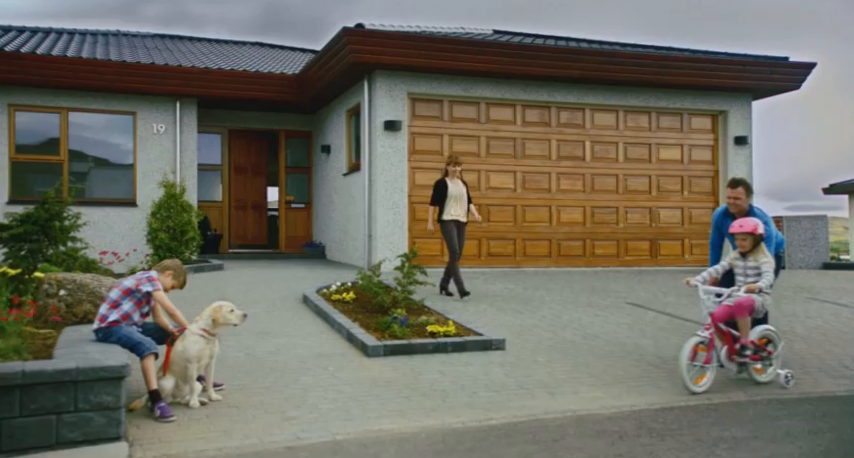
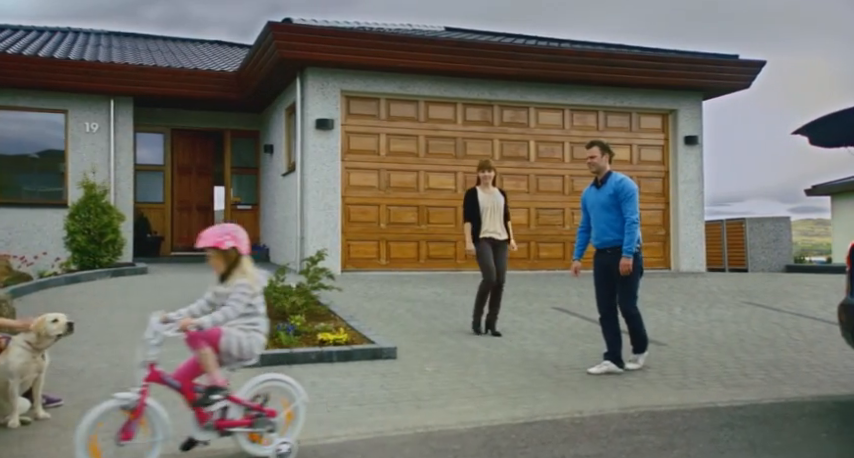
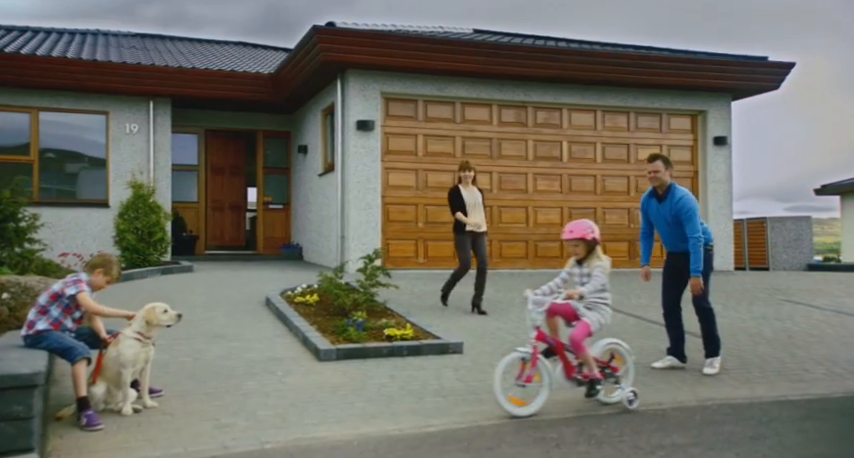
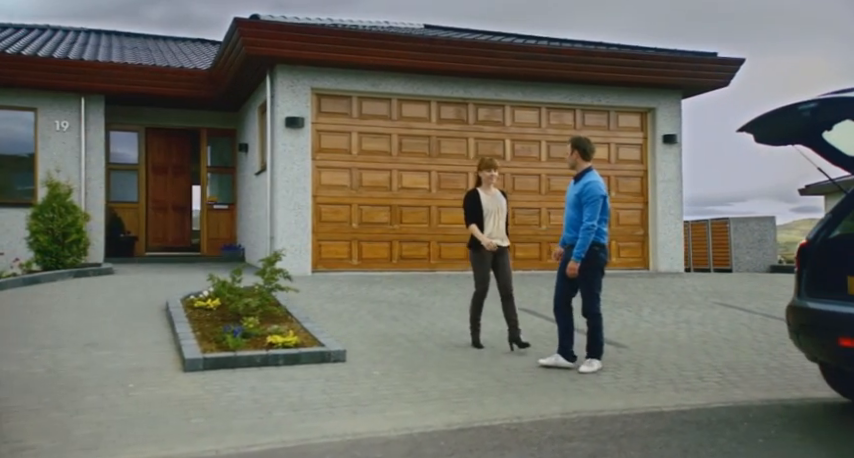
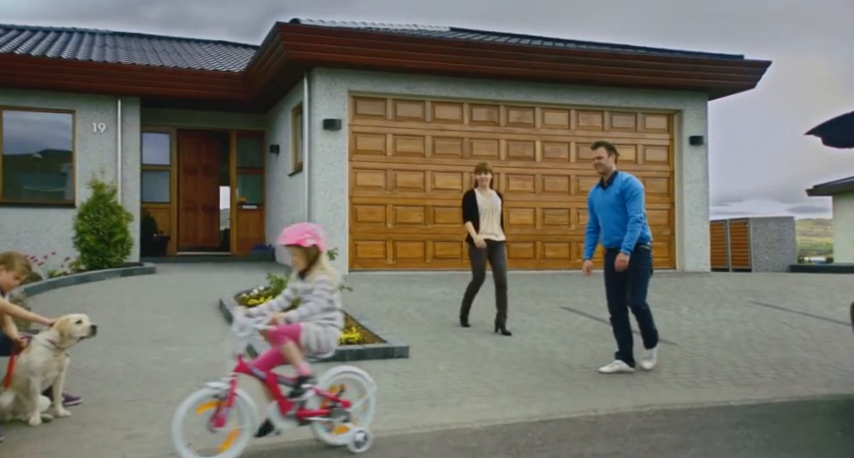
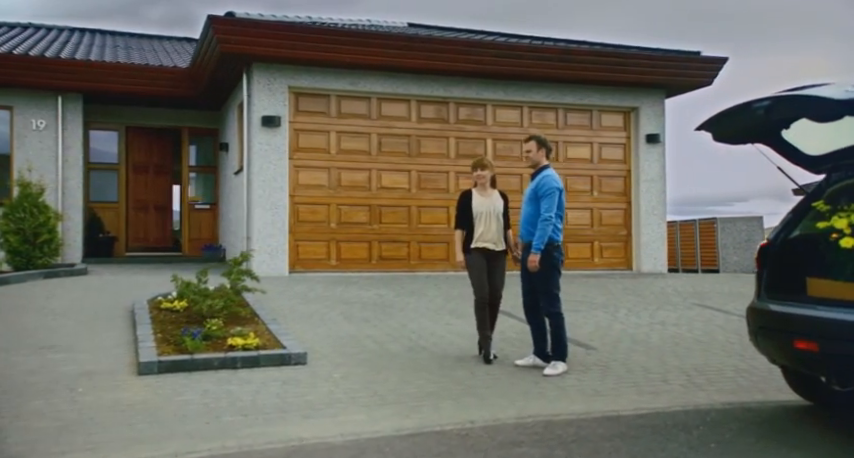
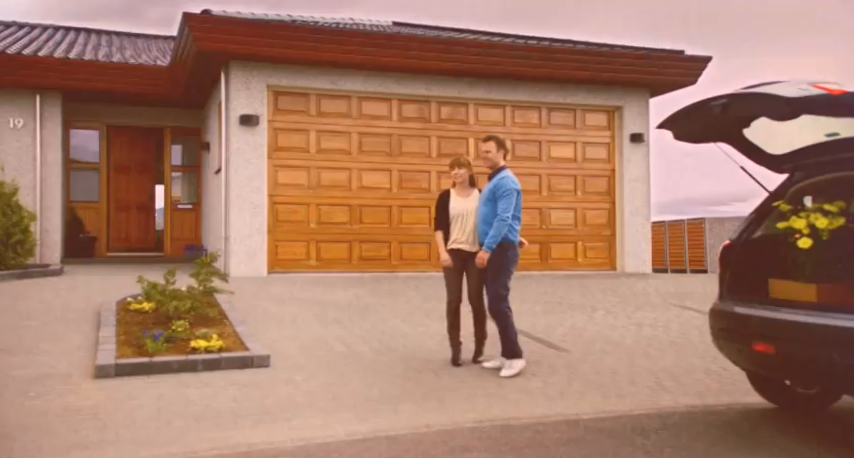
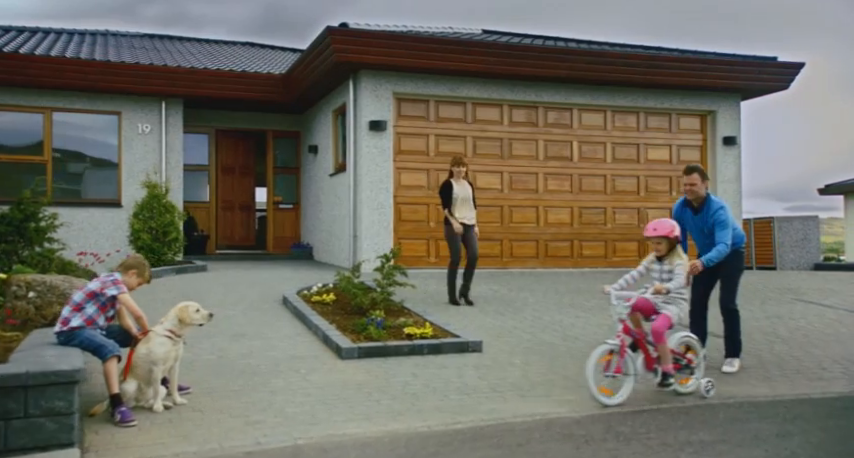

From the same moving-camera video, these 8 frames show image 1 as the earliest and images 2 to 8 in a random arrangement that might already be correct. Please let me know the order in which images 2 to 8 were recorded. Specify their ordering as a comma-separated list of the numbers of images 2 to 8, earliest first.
8, 3, 5, 2, 4, 6, 7
